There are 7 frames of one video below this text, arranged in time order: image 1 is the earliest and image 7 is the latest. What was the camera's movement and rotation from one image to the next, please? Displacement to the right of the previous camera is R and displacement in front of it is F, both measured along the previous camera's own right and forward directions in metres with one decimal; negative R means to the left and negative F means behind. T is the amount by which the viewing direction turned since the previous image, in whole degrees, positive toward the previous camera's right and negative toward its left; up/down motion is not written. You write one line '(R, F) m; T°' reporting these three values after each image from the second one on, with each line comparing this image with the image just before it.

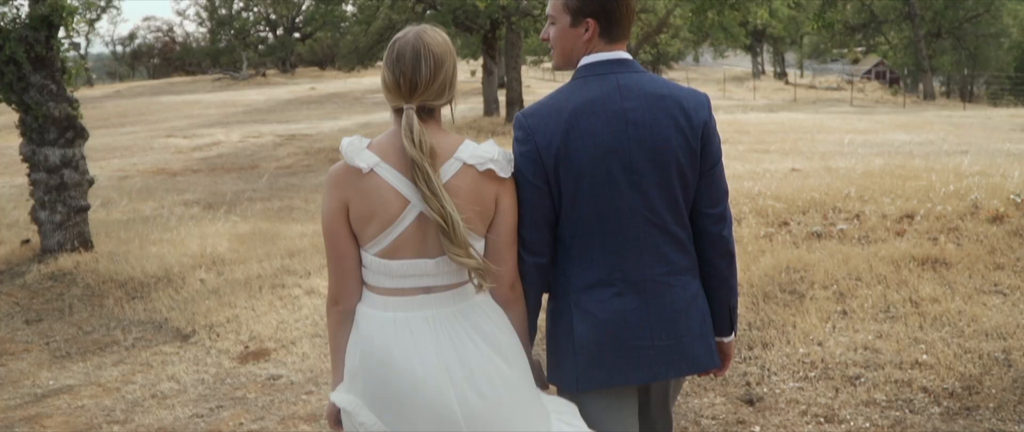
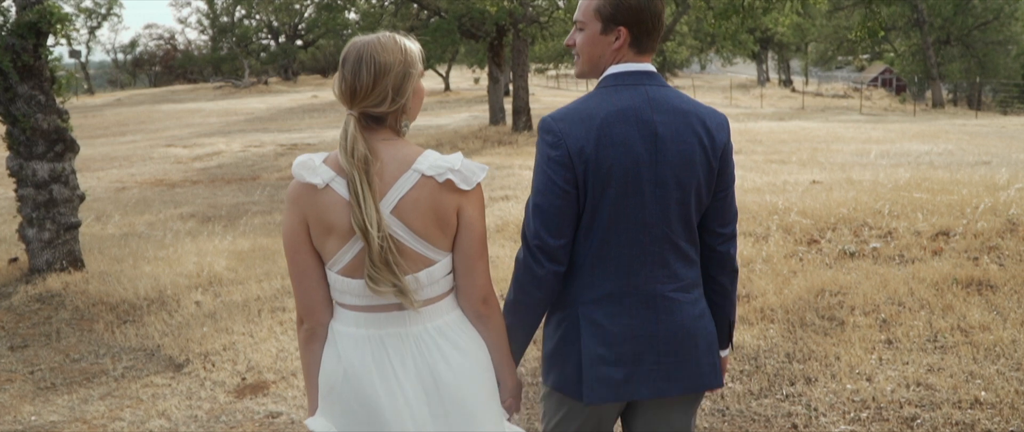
(-0.1, +0.5) m; 0°
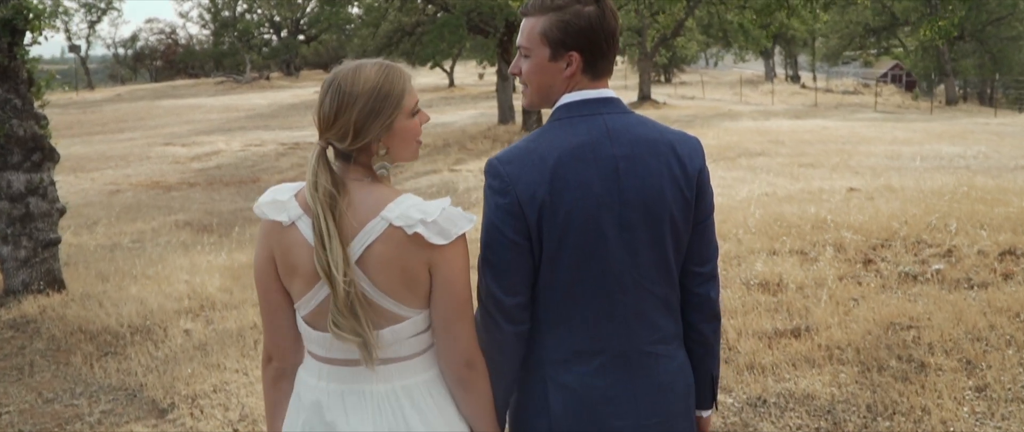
(-0.2, +0.8) m; 0°
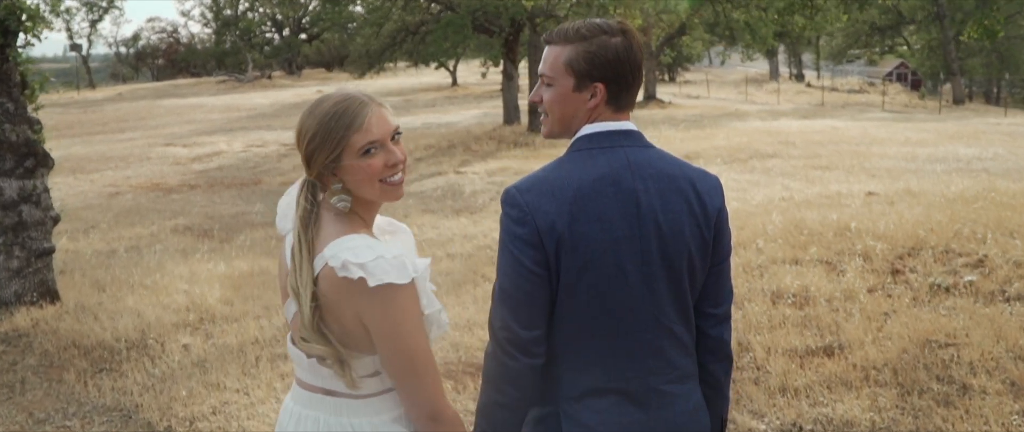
(-0.1, +0.3) m; 0°
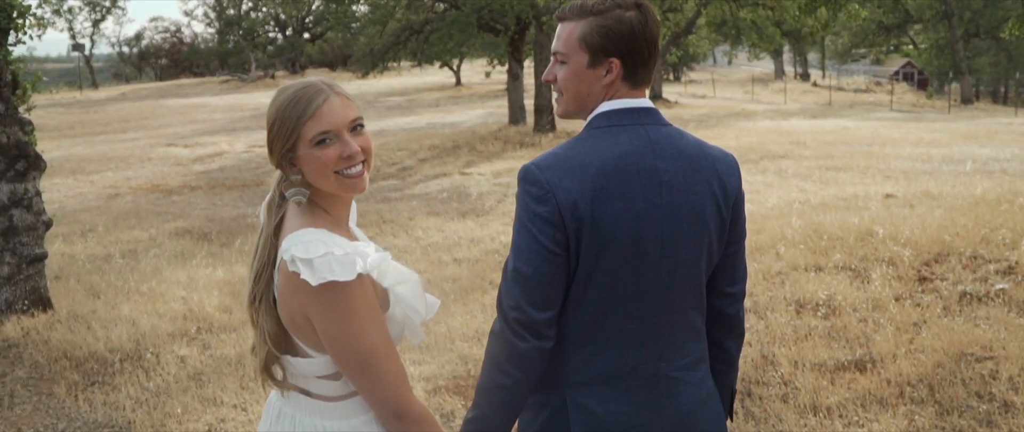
(-0.1, +0.3) m; 0°
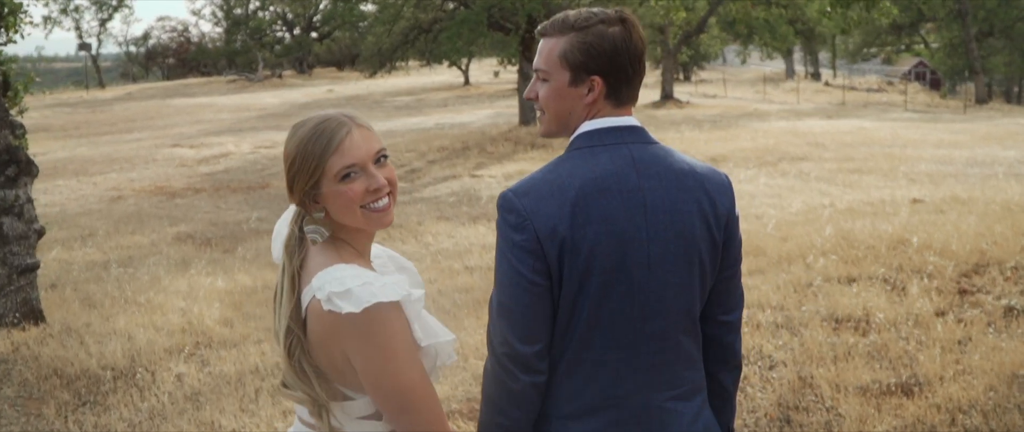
(-0.1, +0.4) m; 0°
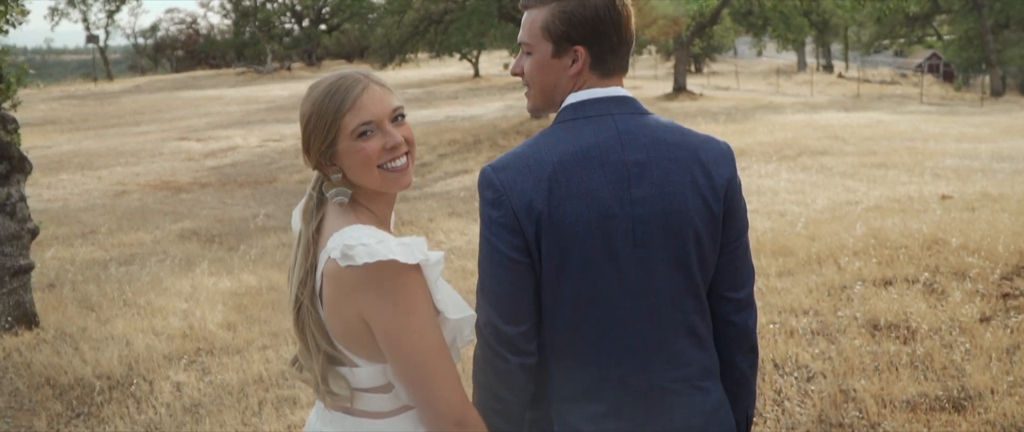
(-0.1, +0.4) m; -1°
